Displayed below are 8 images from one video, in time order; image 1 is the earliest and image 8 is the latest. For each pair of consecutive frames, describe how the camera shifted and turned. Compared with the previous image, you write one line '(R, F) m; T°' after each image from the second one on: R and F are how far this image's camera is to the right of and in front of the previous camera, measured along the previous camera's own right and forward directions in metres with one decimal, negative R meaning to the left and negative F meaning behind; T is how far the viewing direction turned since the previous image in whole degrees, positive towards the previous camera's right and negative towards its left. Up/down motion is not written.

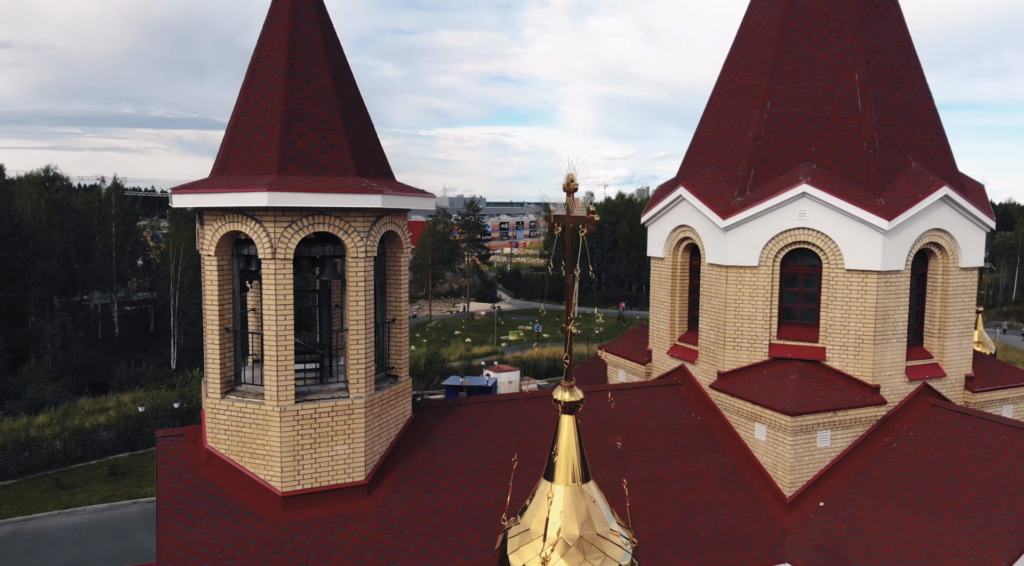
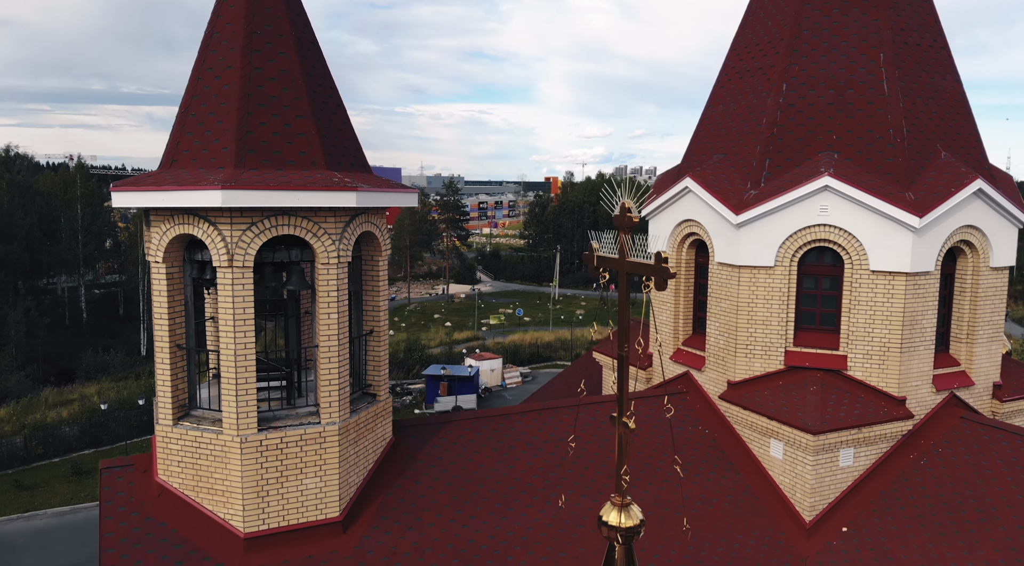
(-0.2, +1.2) m; +2°
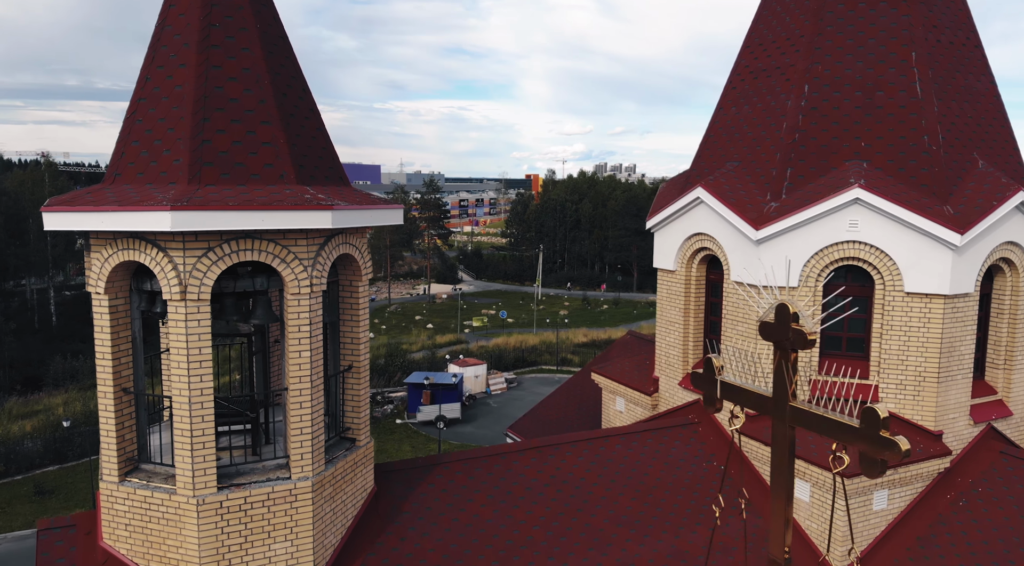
(-0.2, +1.1) m; +2°
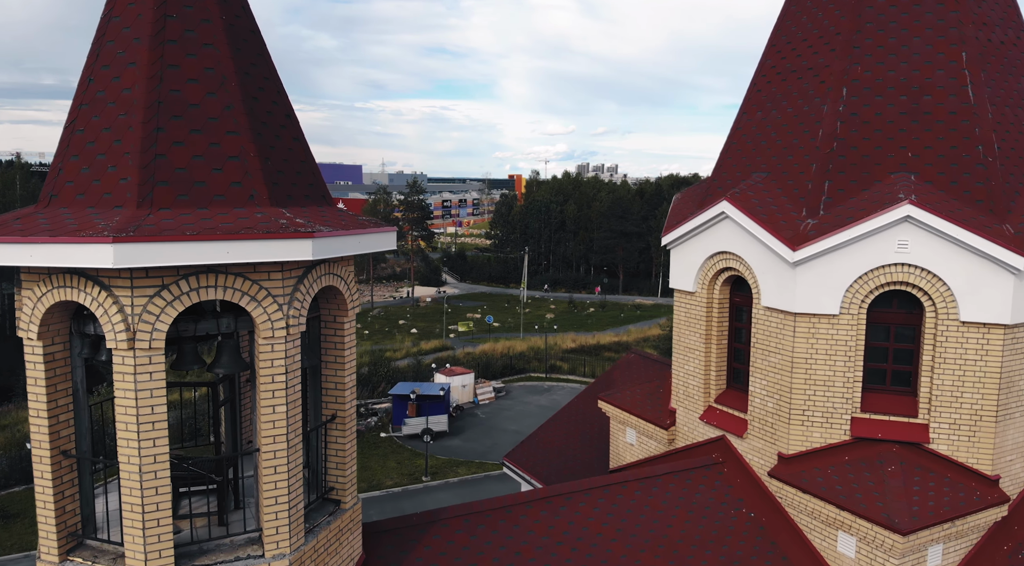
(-0.3, +1.1) m; +1°
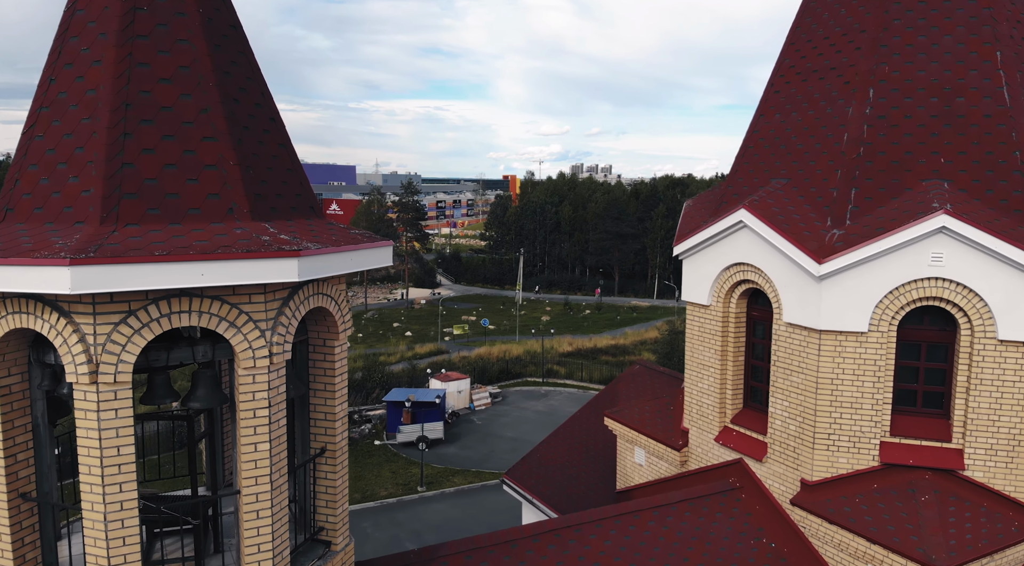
(-0.1, +0.6) m; 0°
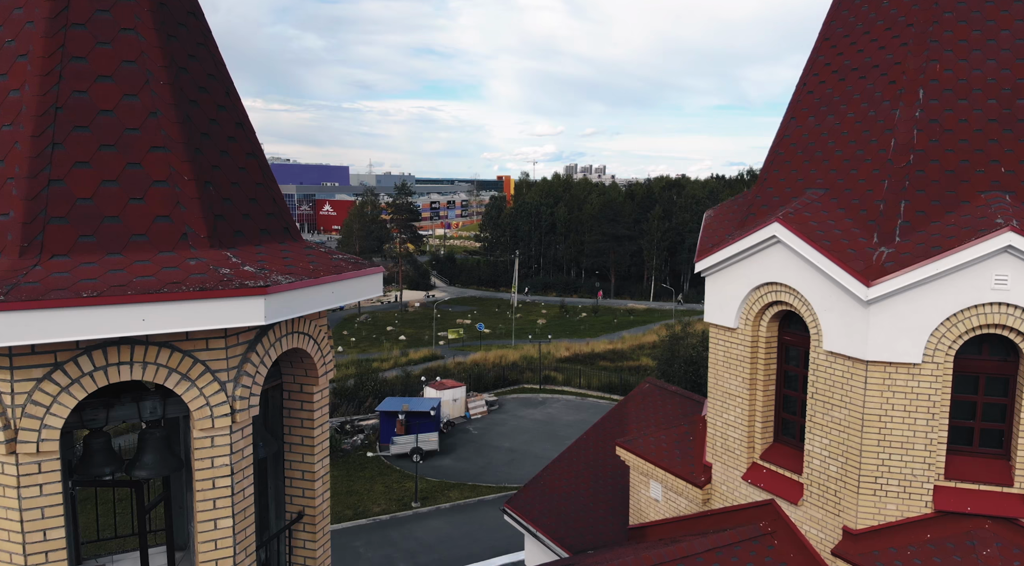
(-0.1, +0.9) m; 0°
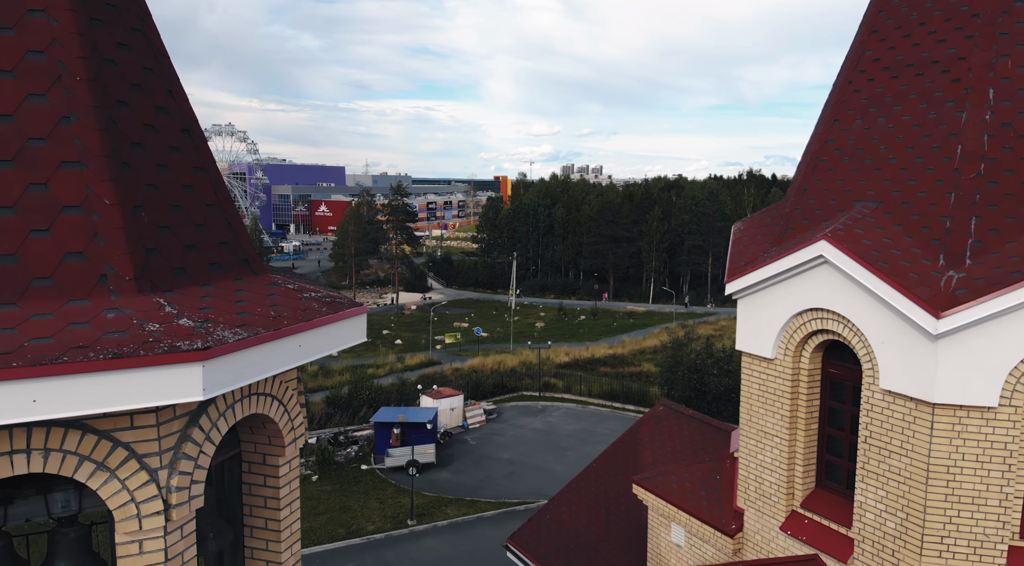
(-0.1, +1.0) m; 0°
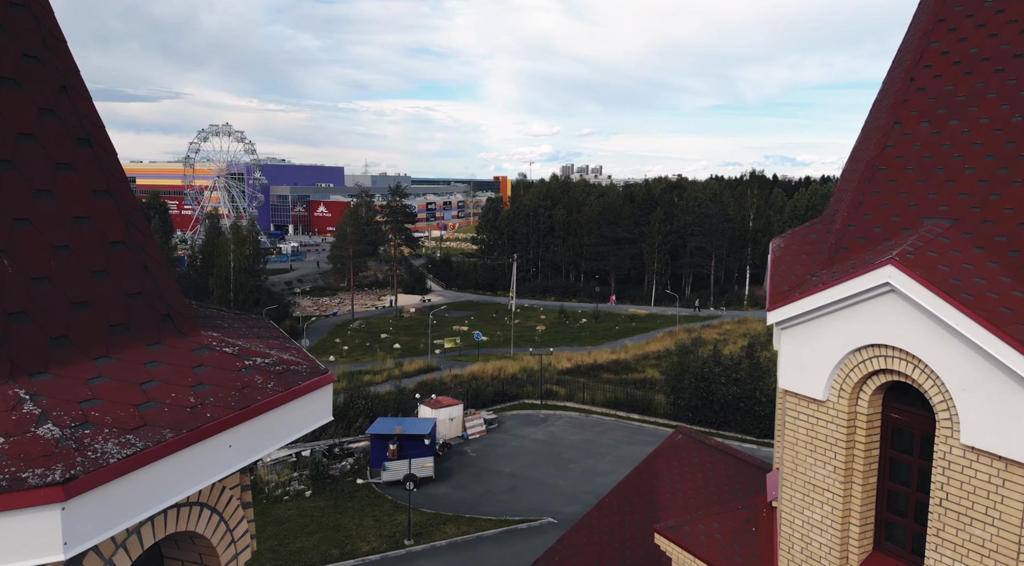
(-0.1, +1.0) m; 0°
